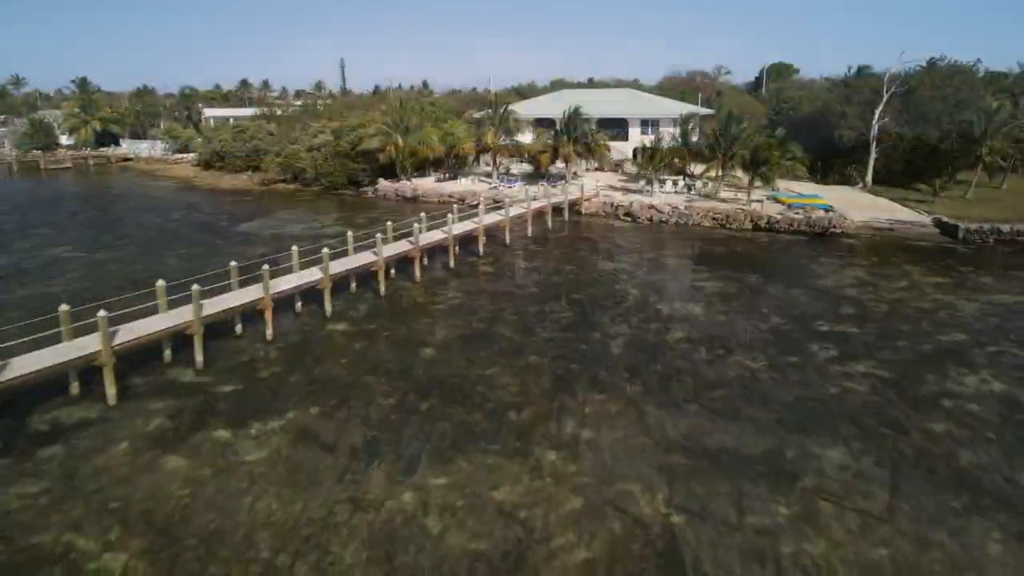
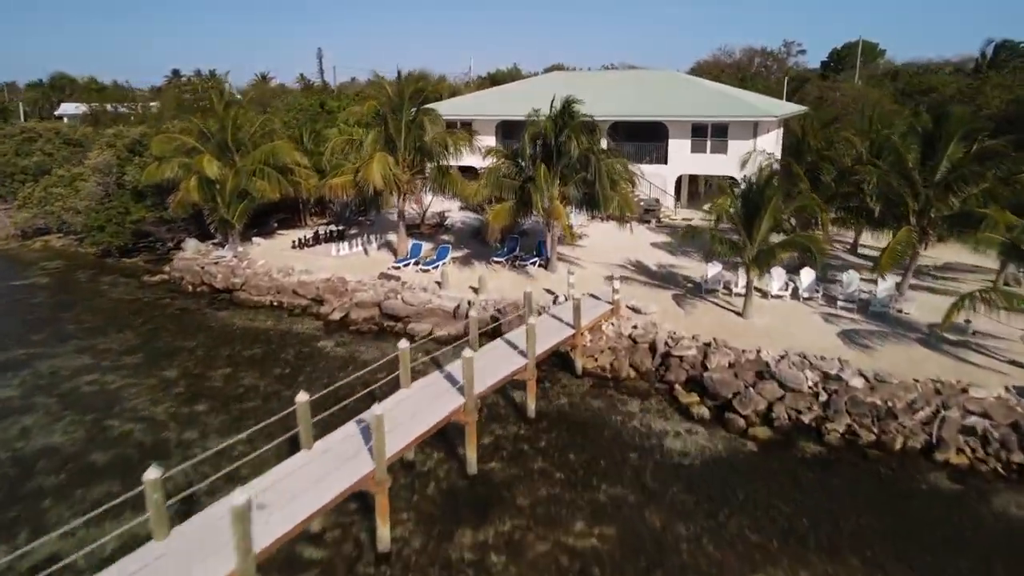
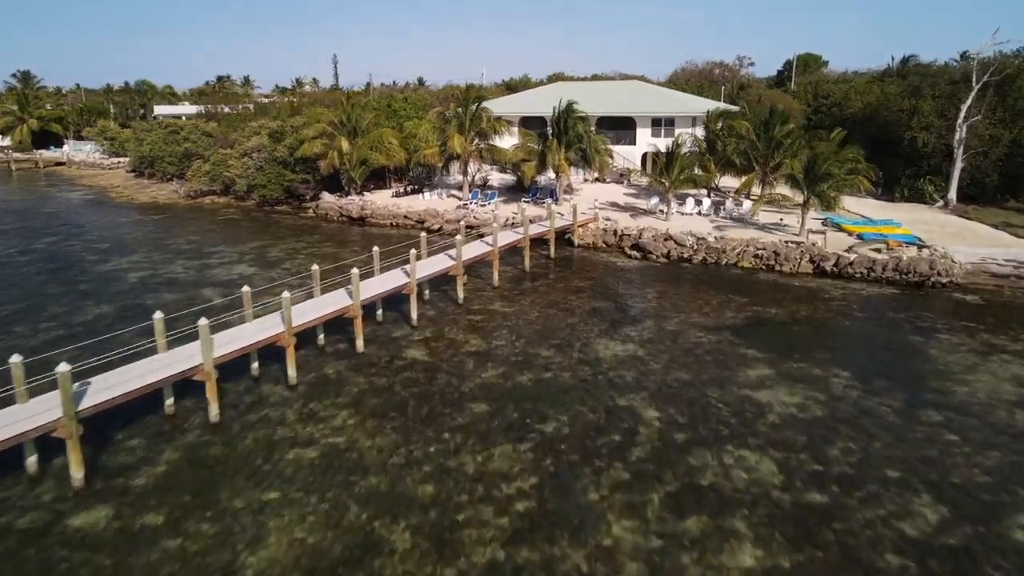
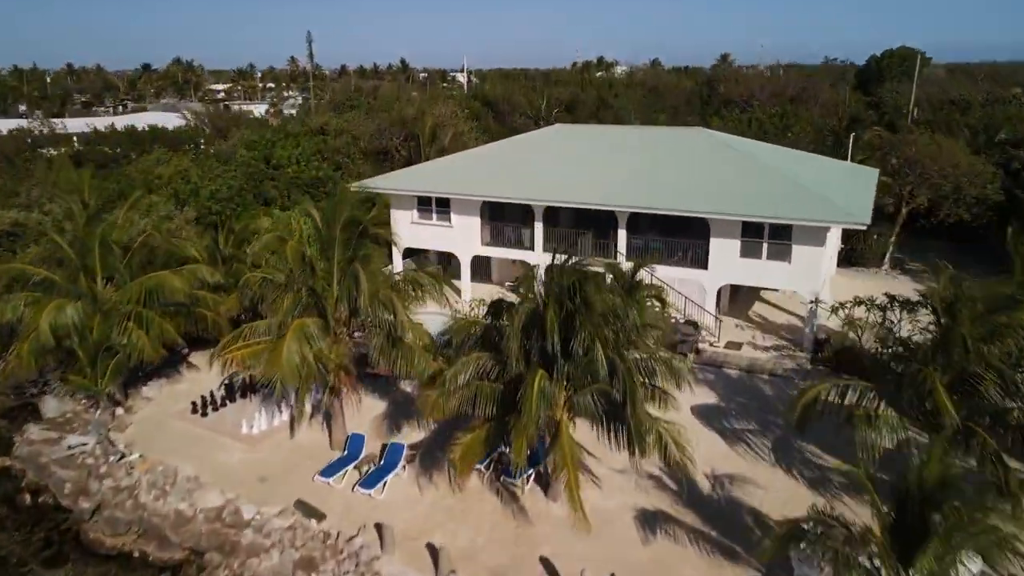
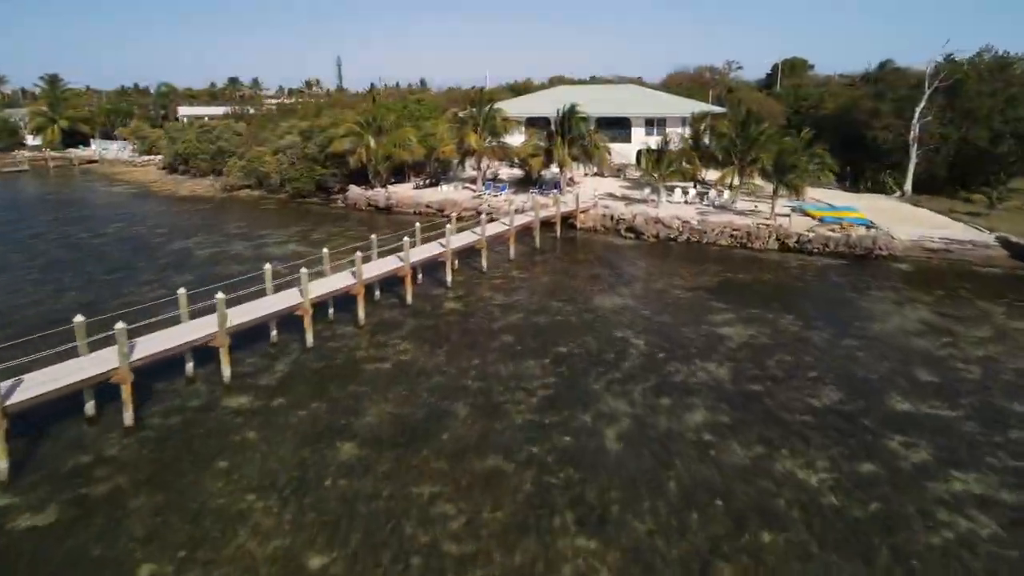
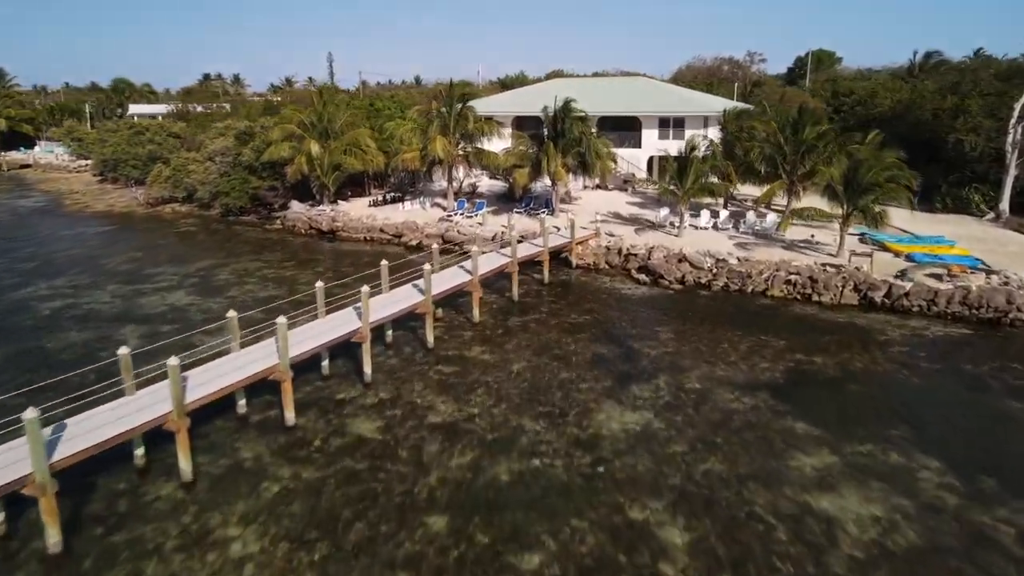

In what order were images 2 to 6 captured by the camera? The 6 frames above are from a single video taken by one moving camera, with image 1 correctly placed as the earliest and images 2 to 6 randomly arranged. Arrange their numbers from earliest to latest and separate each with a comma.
5, 3, 6, 2, 4
